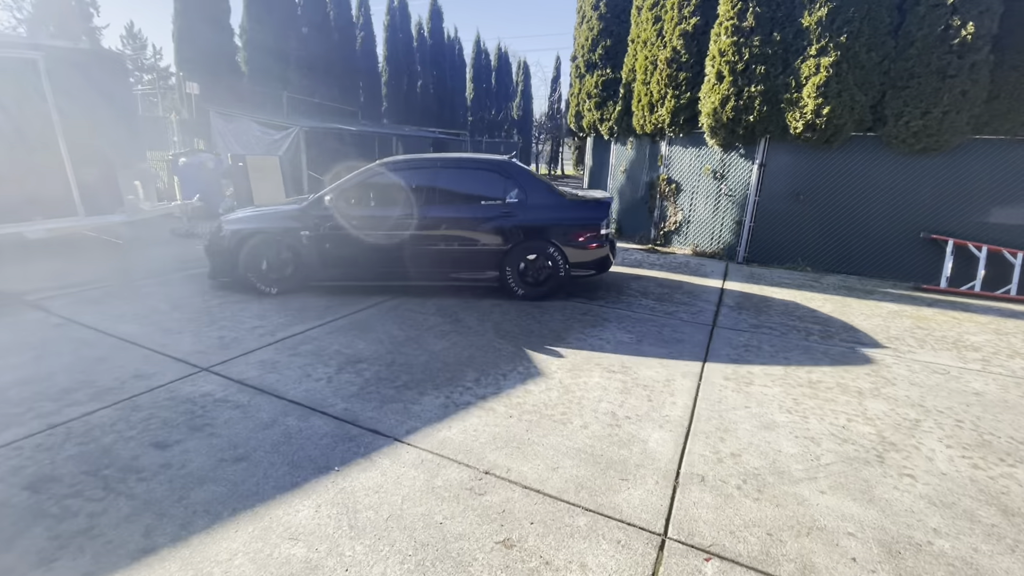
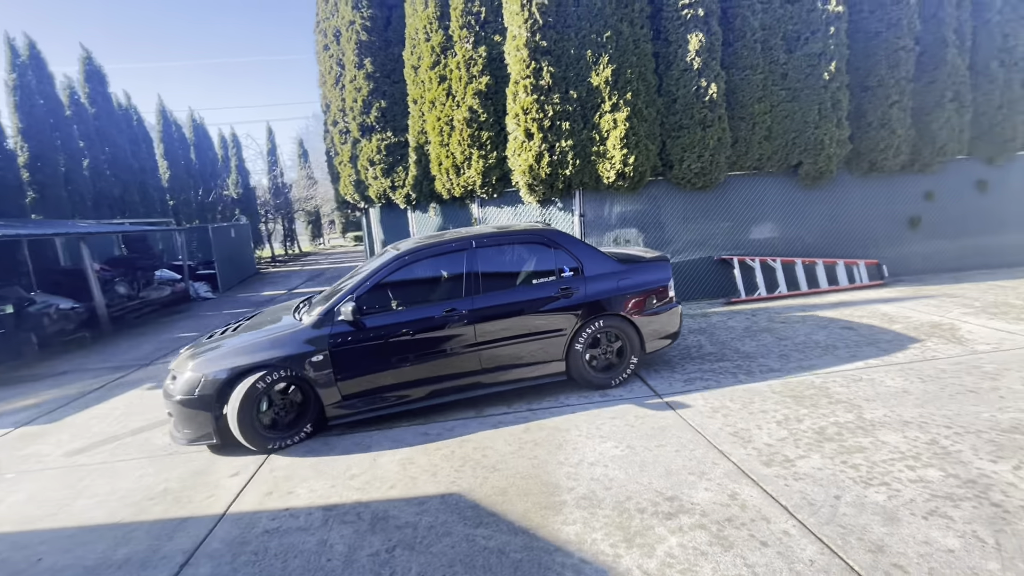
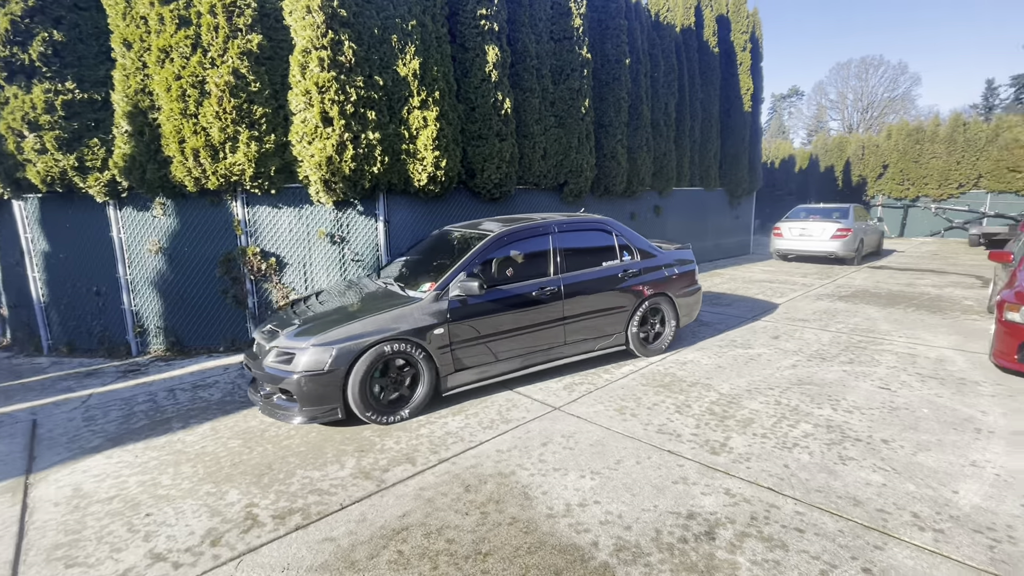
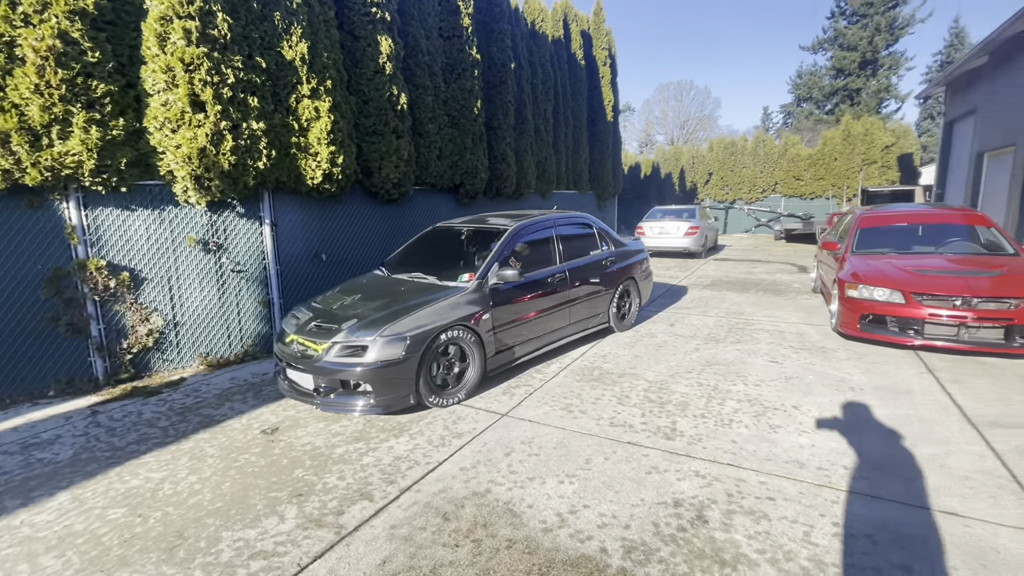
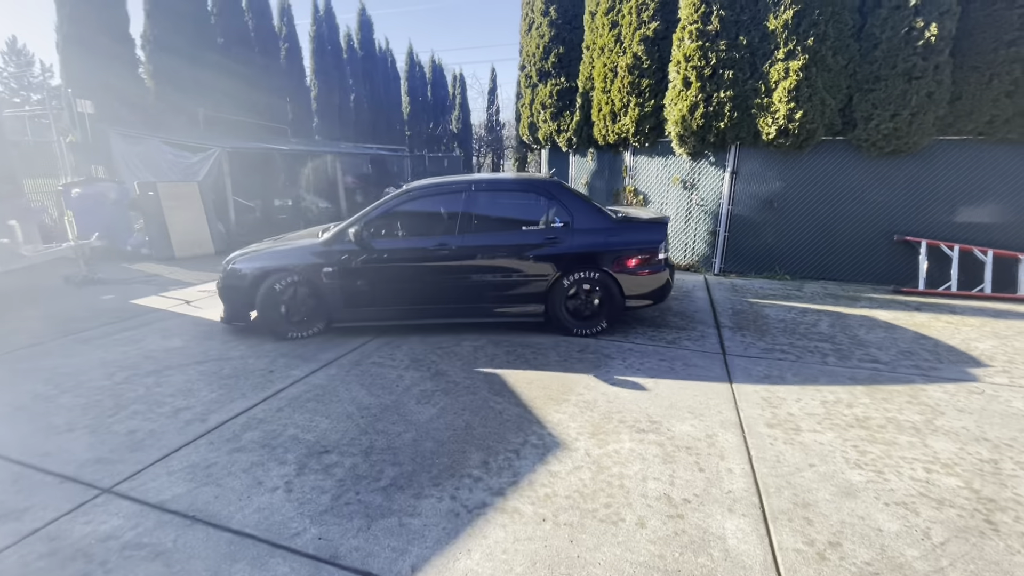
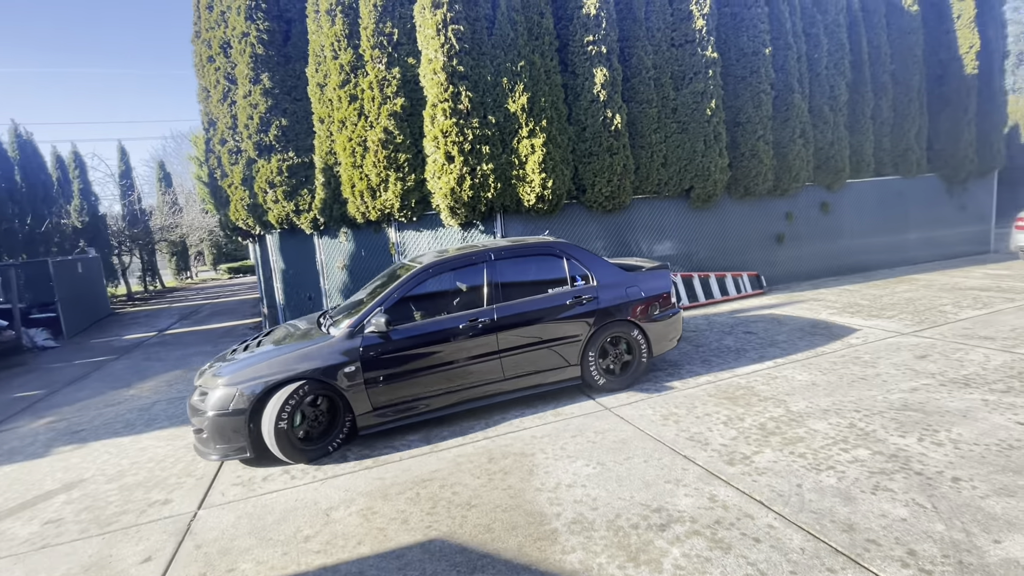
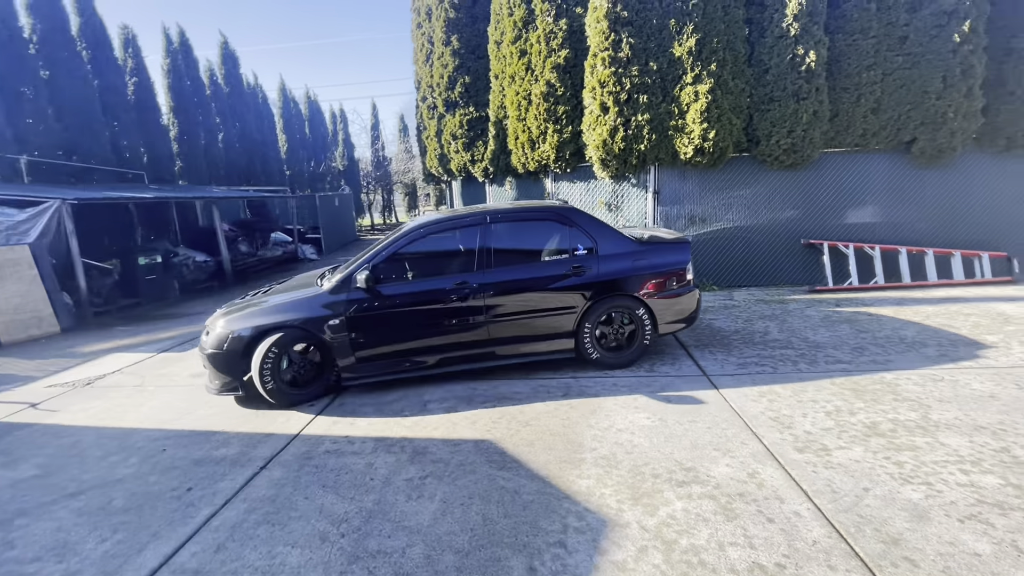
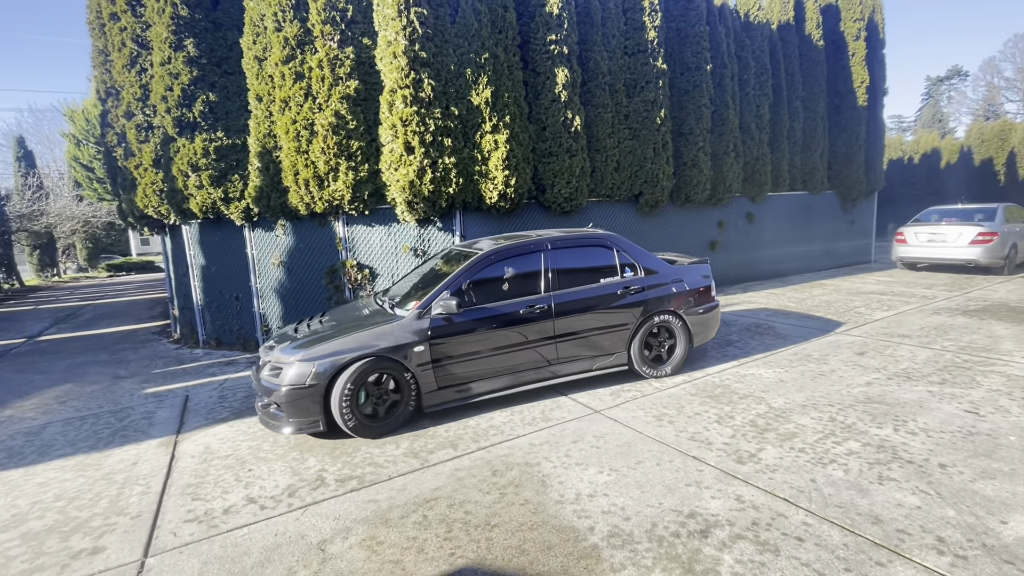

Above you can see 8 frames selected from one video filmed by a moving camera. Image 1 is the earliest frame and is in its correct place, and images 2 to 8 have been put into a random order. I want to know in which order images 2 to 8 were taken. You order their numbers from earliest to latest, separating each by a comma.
5, 7, 2, 6, 8, 3, 4
